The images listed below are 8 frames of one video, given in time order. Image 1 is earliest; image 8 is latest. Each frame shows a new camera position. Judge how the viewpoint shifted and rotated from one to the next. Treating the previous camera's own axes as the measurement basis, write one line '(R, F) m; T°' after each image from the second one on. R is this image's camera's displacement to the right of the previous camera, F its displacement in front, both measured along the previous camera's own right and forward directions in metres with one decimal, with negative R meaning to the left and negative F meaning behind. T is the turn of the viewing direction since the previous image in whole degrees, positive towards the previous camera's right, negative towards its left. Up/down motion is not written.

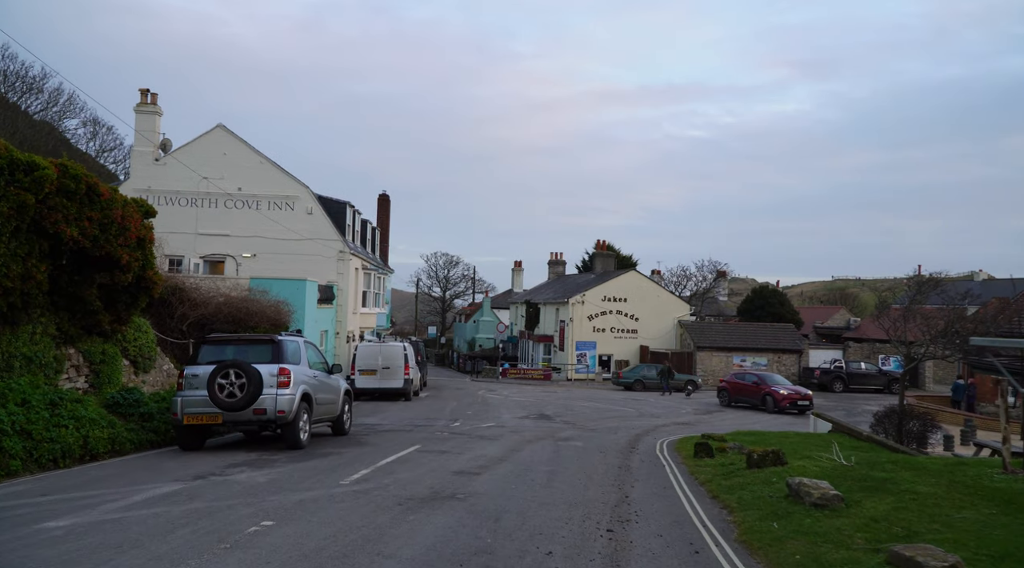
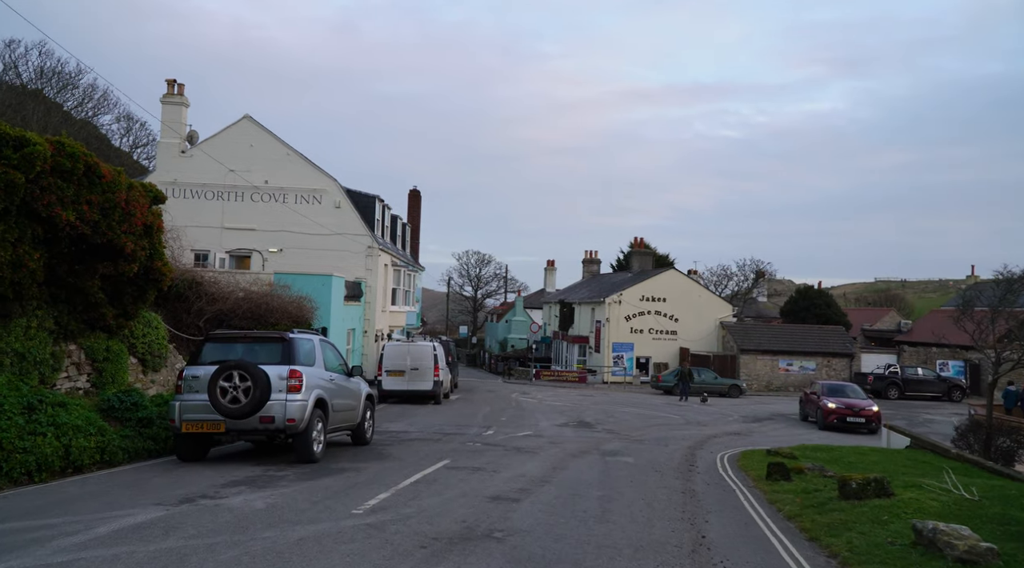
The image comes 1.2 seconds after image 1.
(-0.2, +1.7) m; -2°
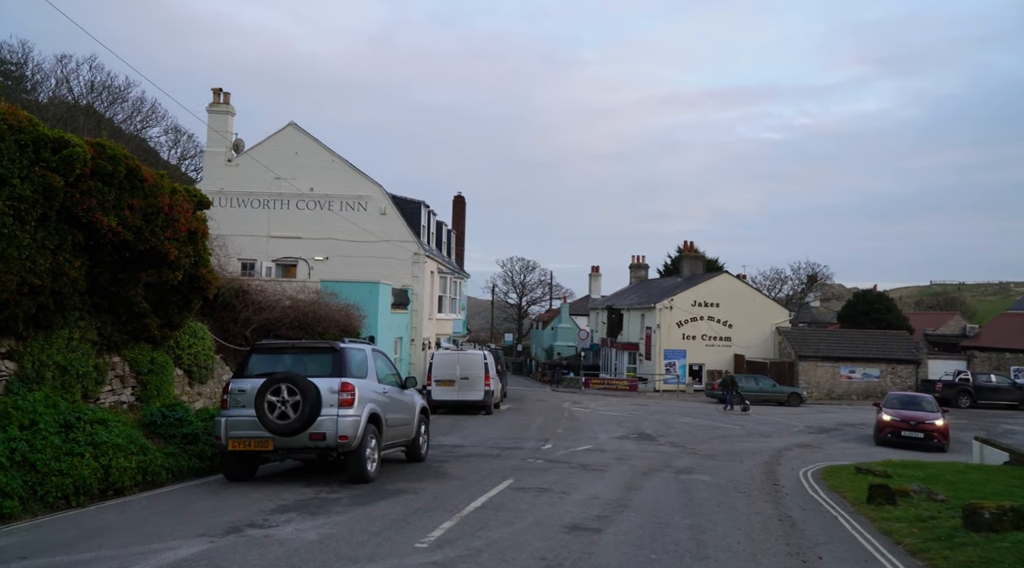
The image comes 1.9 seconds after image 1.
(-0.3, +0.9) m; -3°
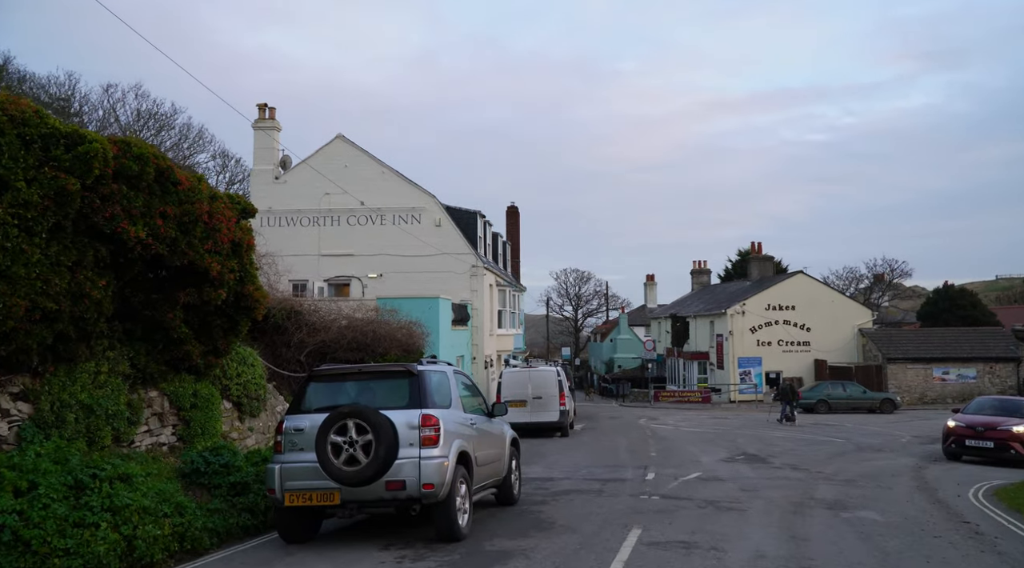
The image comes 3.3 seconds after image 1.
(-0.7, +2.2) m; -3°
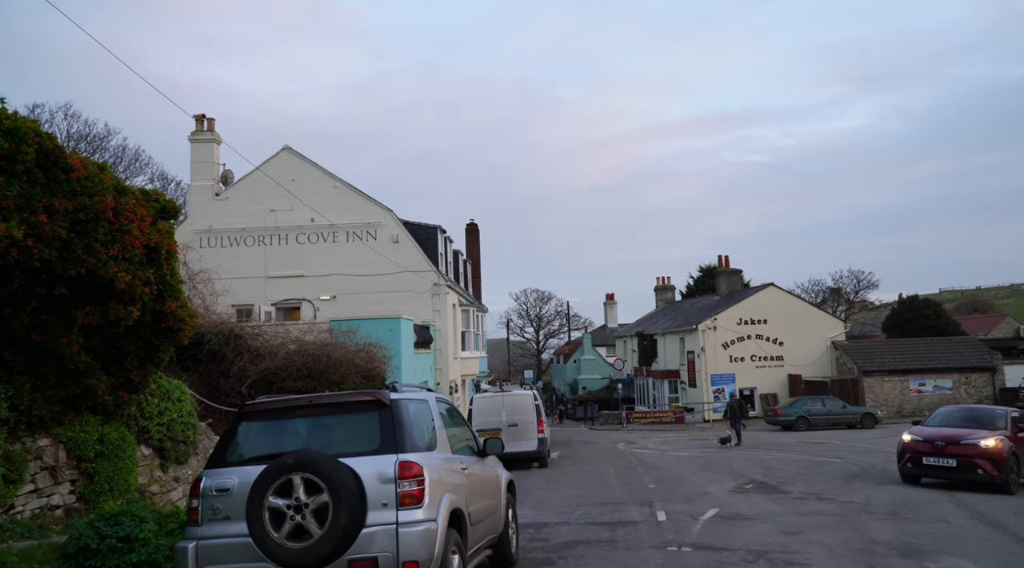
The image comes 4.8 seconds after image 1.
(-0.4, +2.3) m; +3°
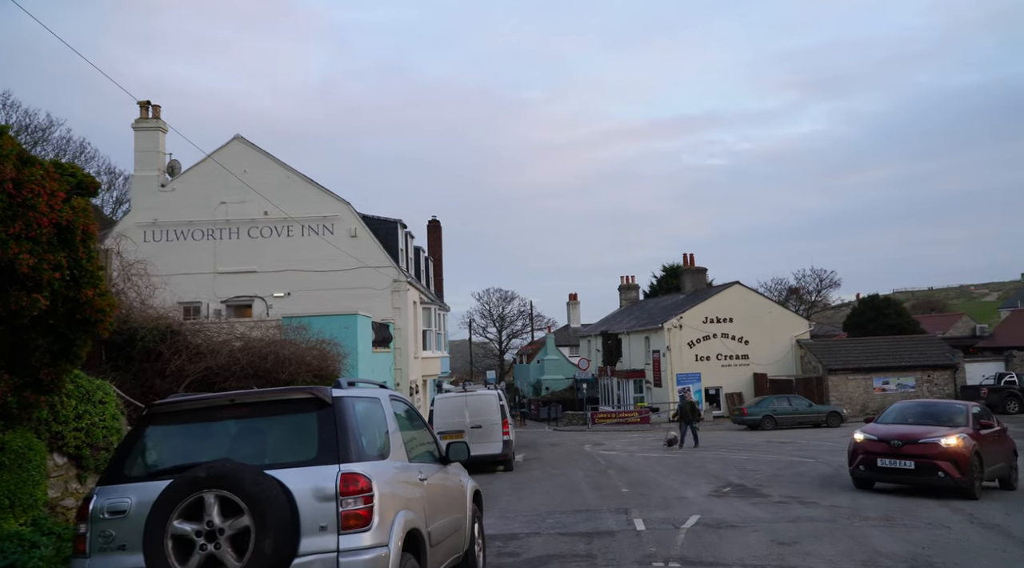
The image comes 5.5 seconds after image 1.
(0.0, +1.1) m; +2°
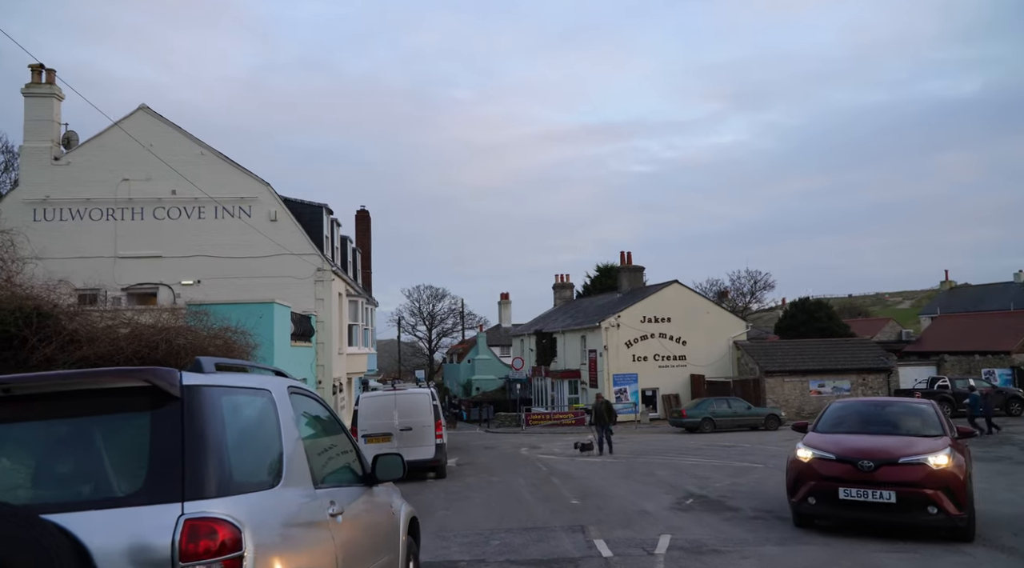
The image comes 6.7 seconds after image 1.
(-0.1, +1.9) m; +5°
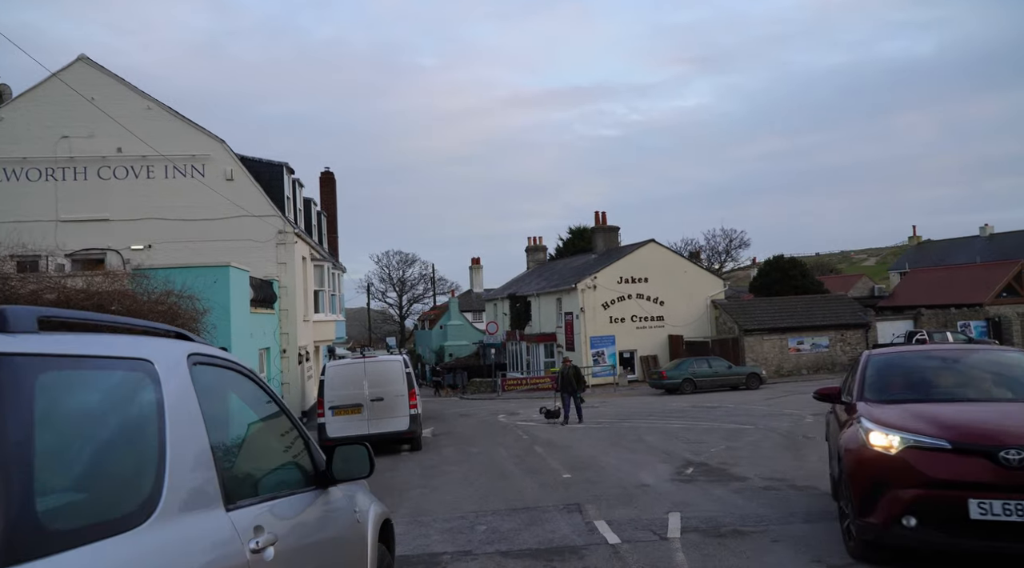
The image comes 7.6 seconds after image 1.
(-0.1, +1.4) m; +2°
